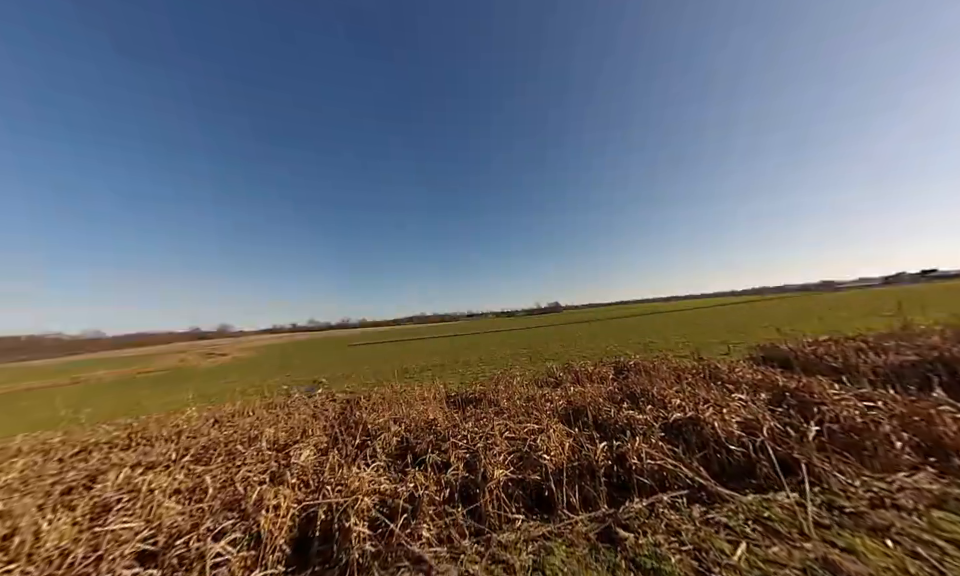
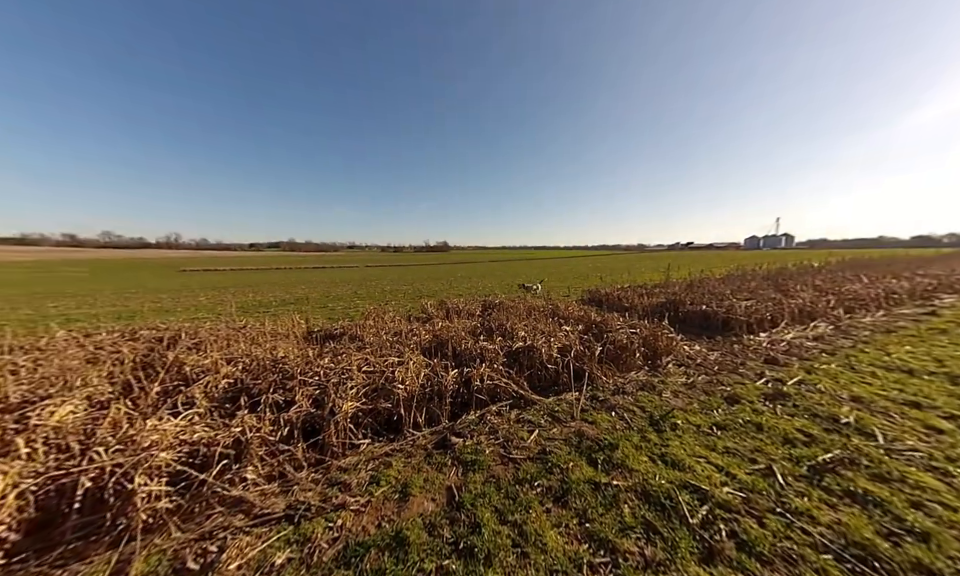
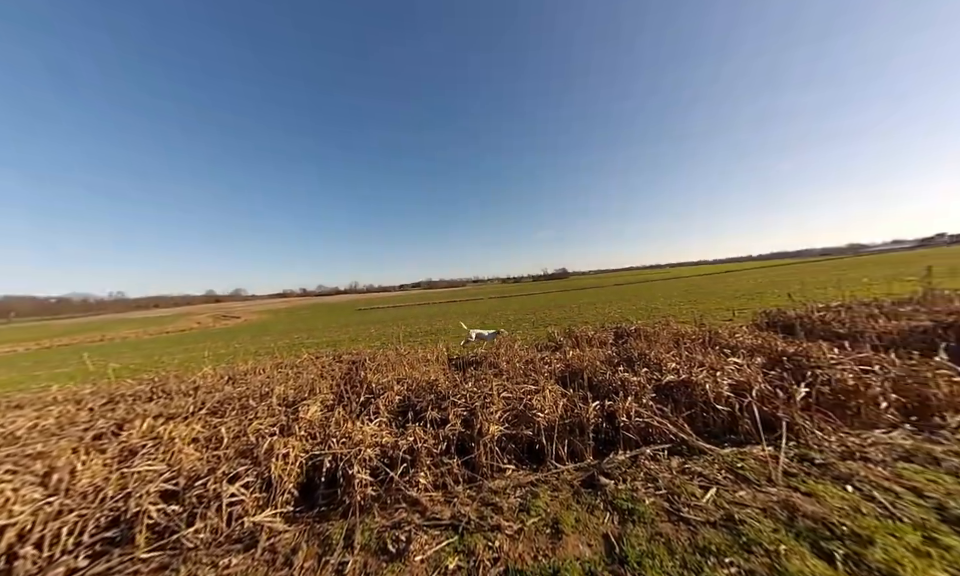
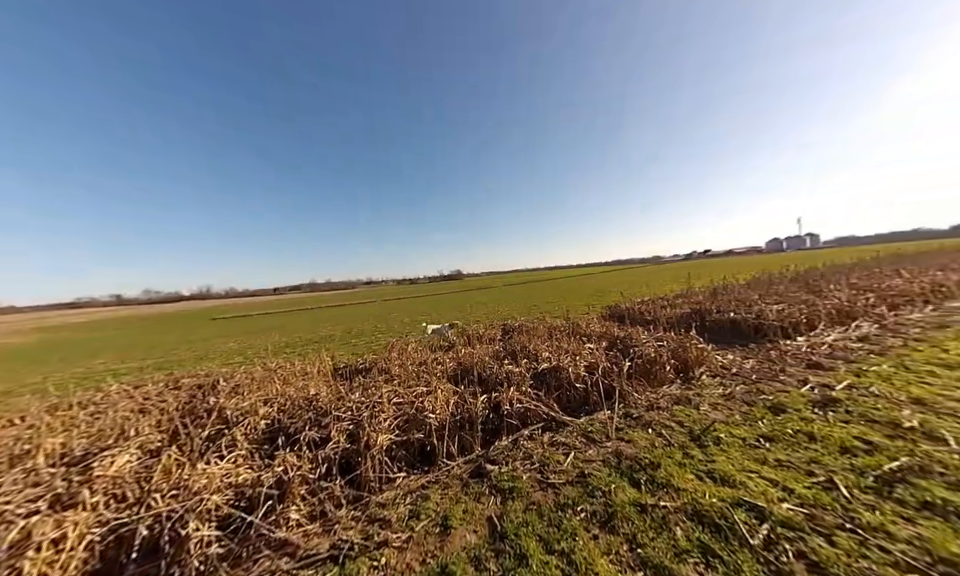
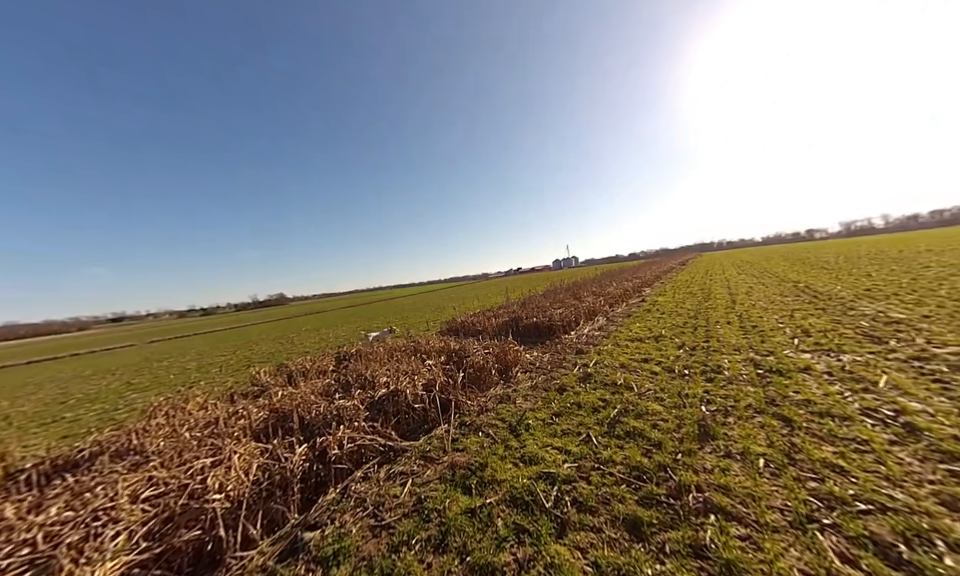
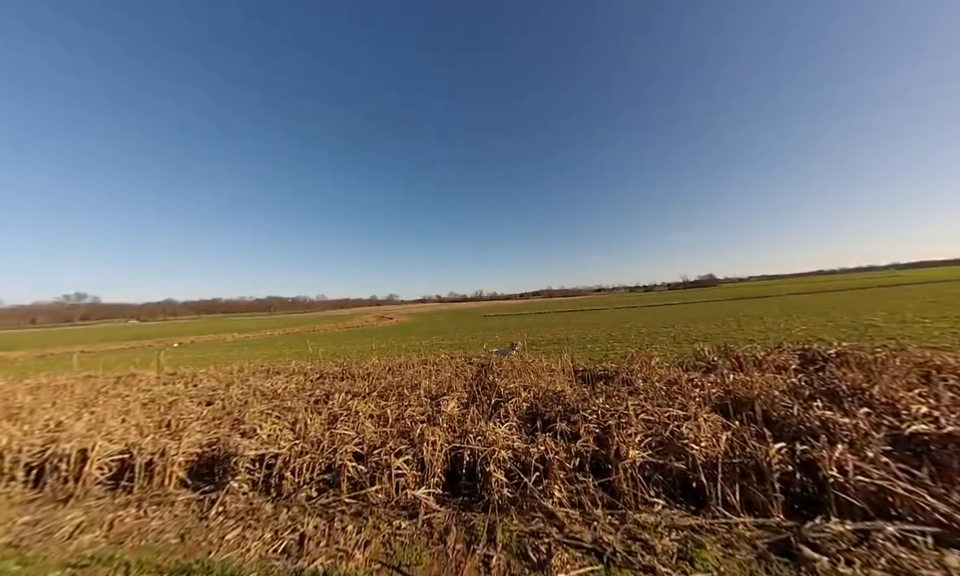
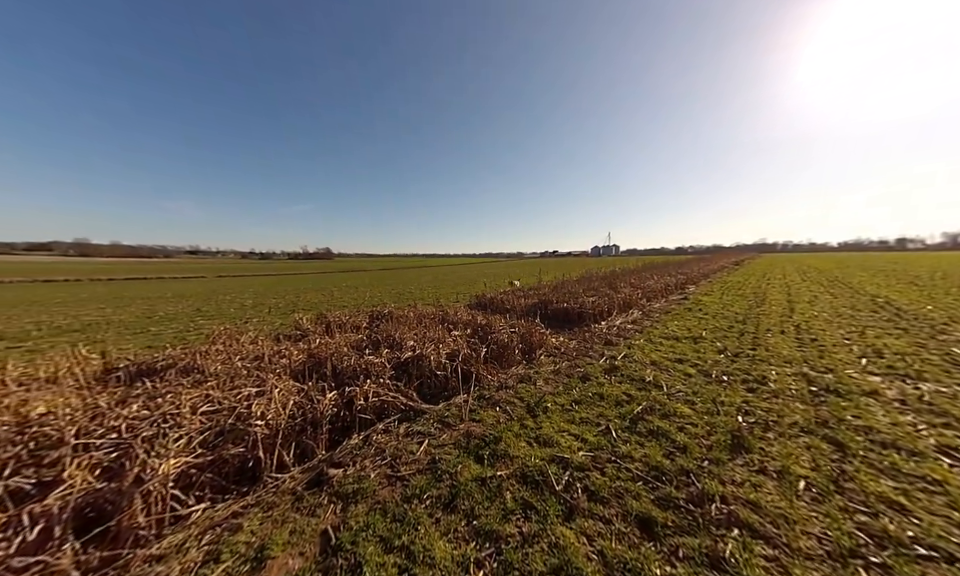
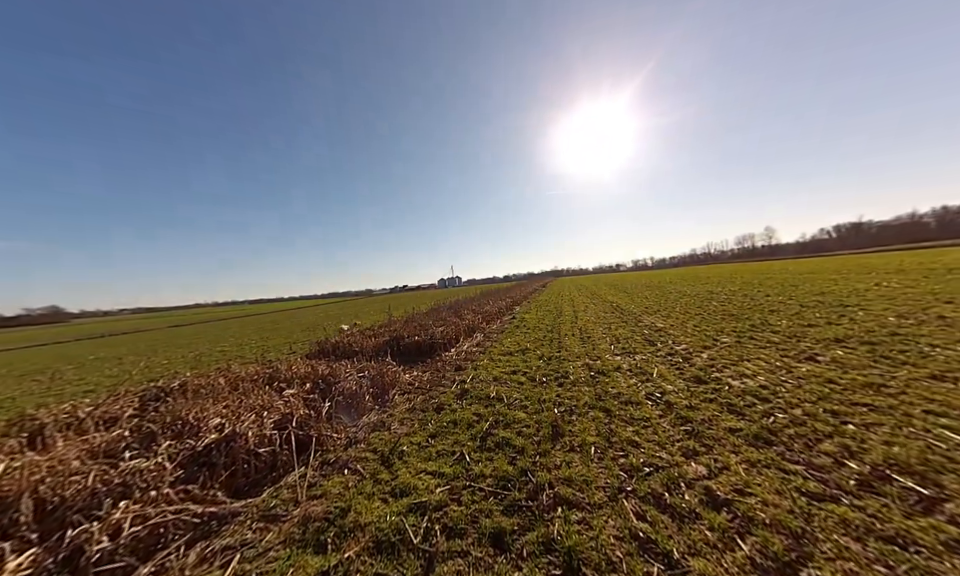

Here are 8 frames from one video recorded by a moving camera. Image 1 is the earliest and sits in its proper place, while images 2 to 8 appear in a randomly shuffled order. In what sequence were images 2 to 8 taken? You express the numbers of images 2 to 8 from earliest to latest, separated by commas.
6, 3, 4, 5, 8, 7, 2
